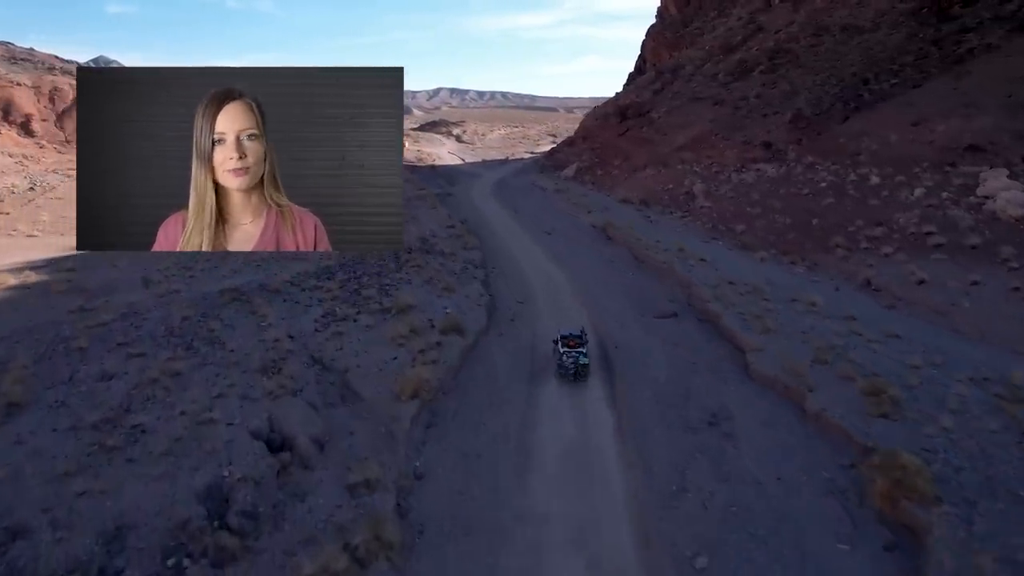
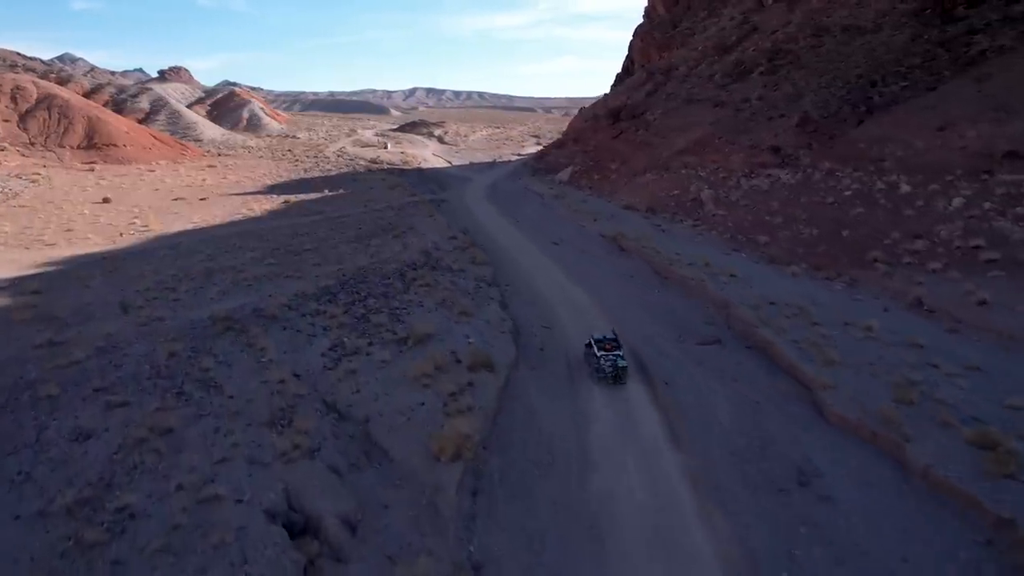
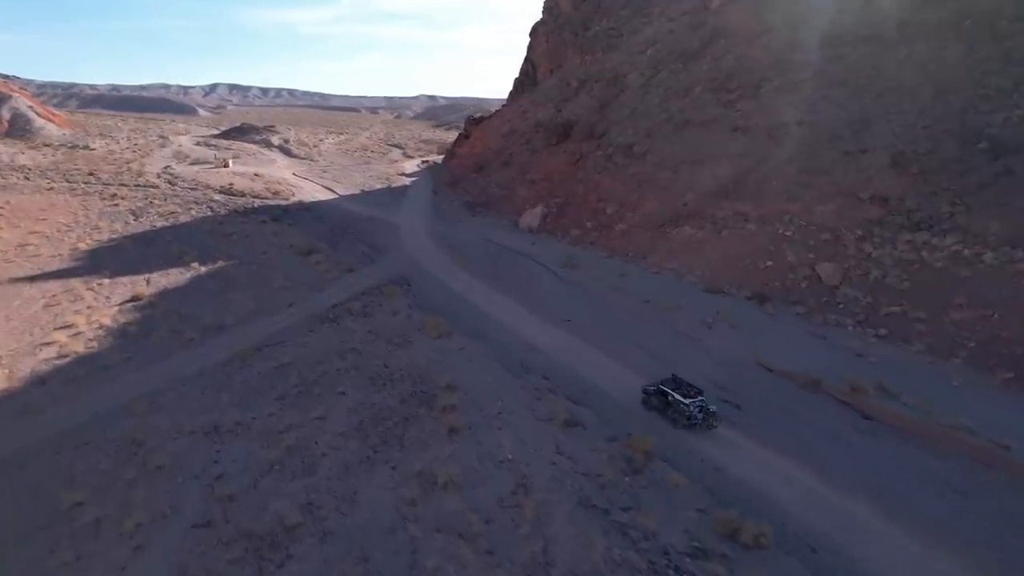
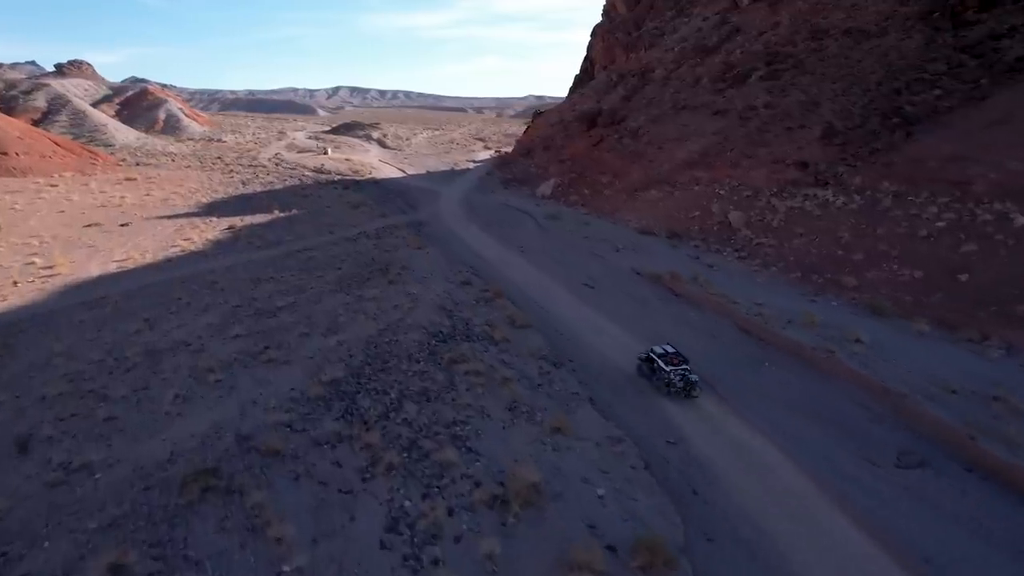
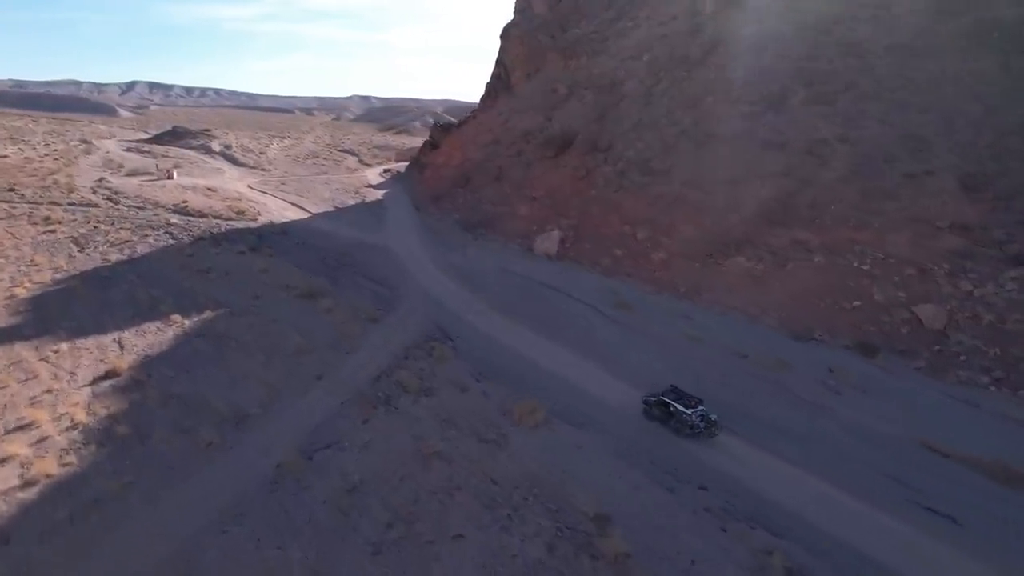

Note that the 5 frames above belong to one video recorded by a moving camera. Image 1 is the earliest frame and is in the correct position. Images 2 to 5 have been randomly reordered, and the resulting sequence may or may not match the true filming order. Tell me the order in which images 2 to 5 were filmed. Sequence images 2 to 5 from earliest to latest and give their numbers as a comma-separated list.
2, 4, 3, 5
